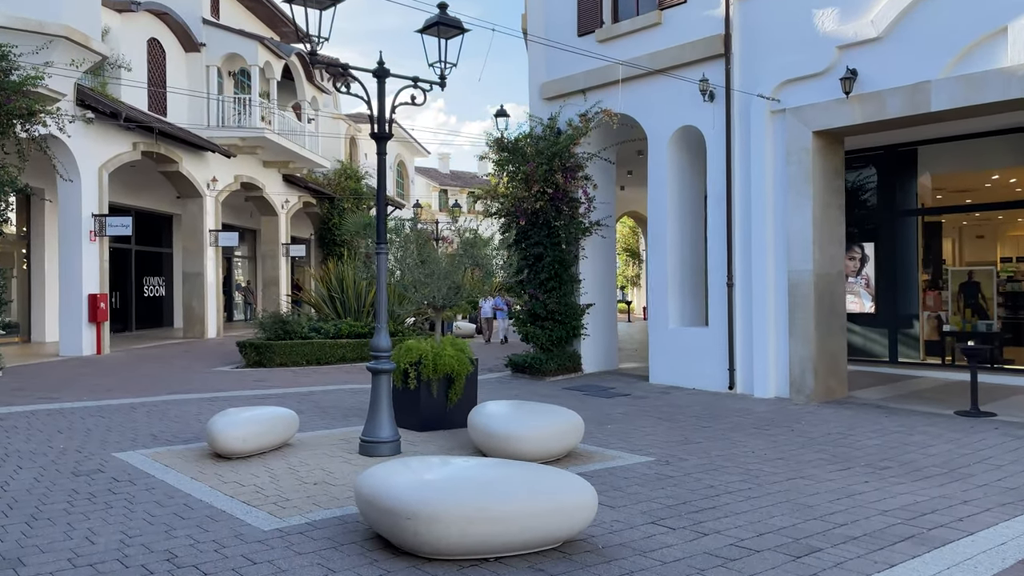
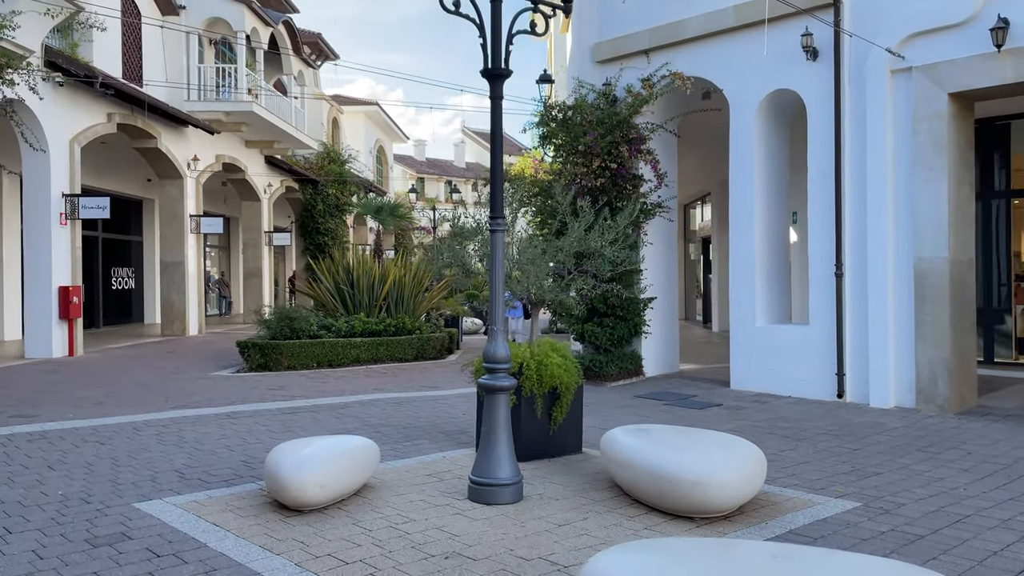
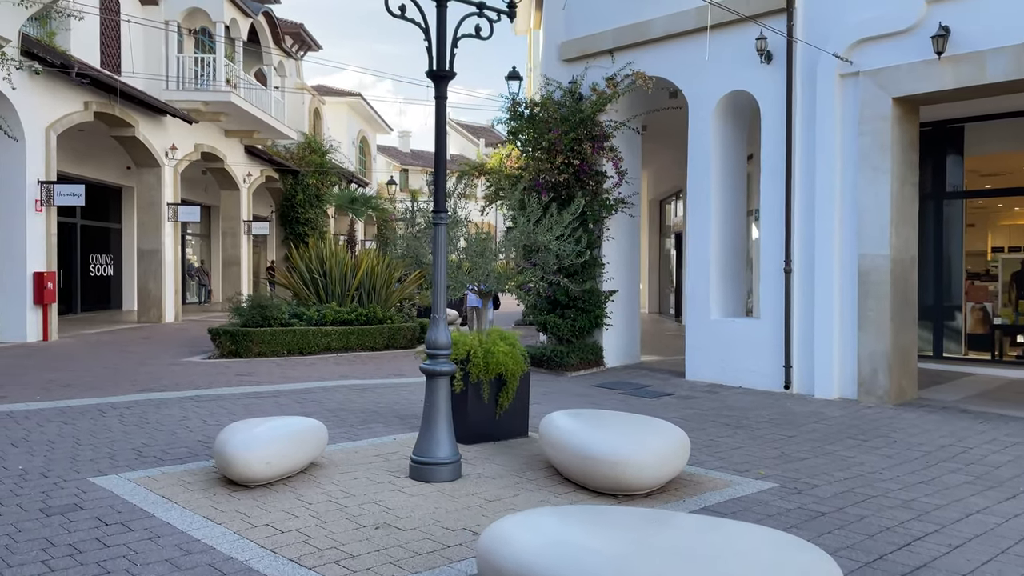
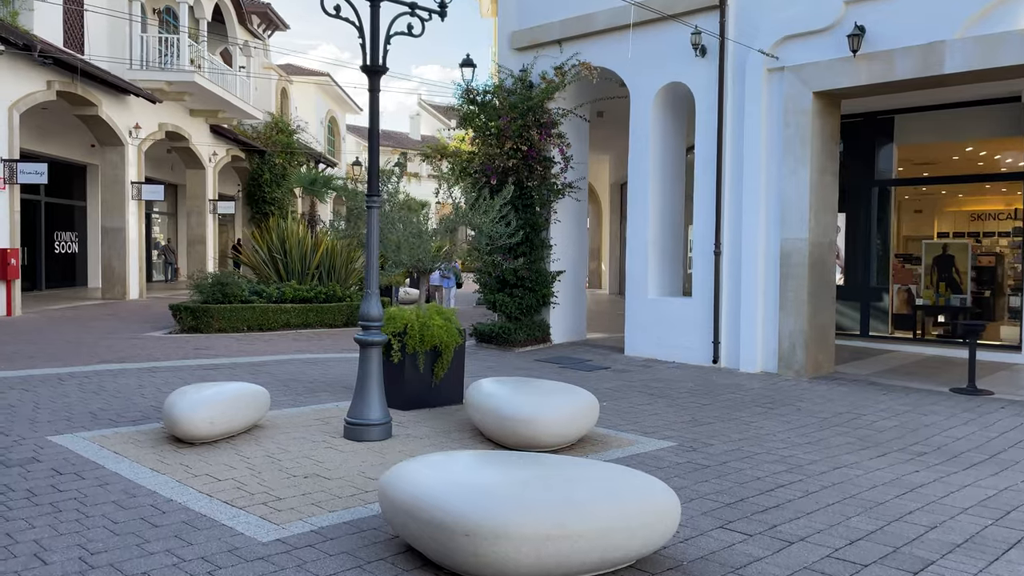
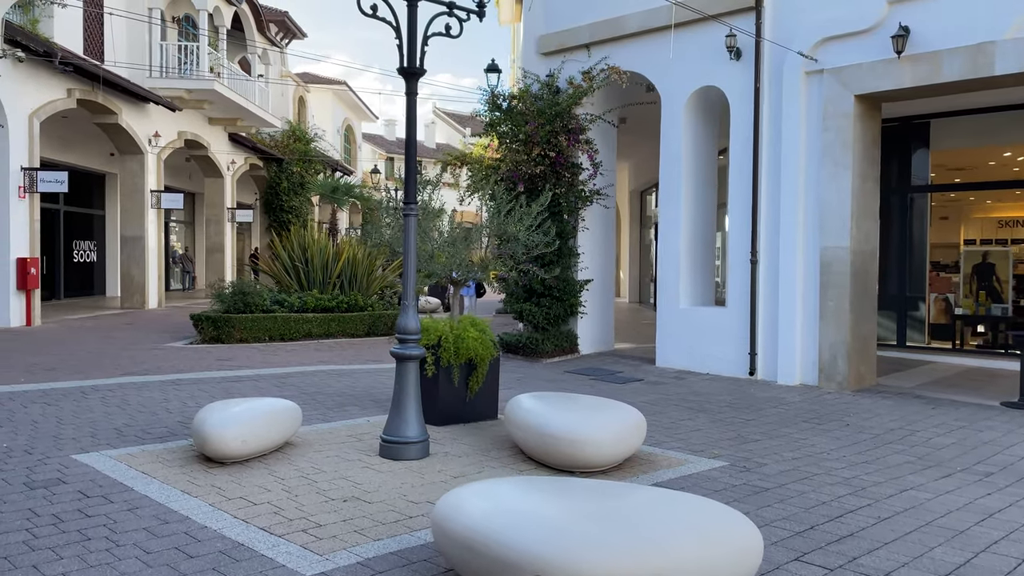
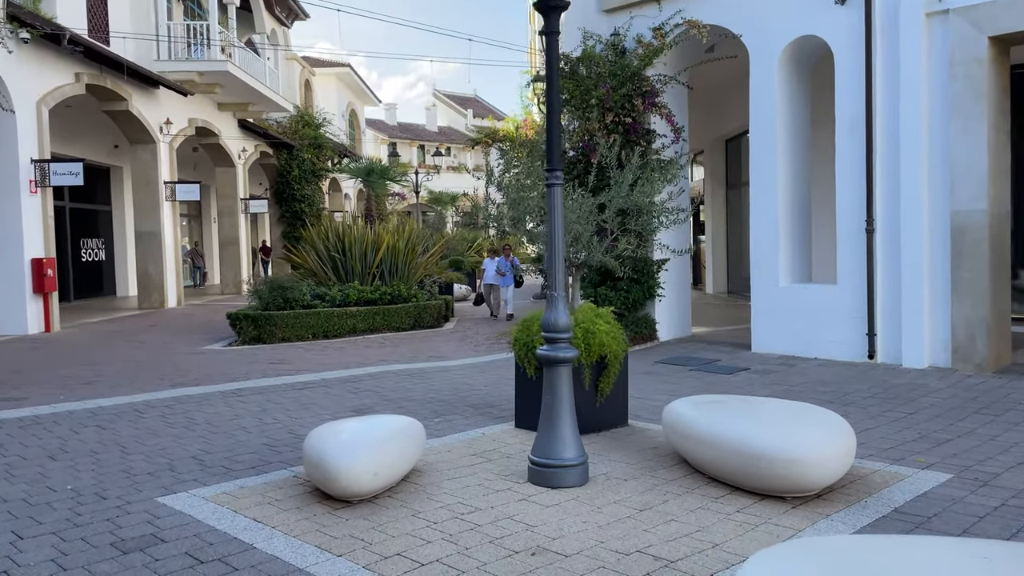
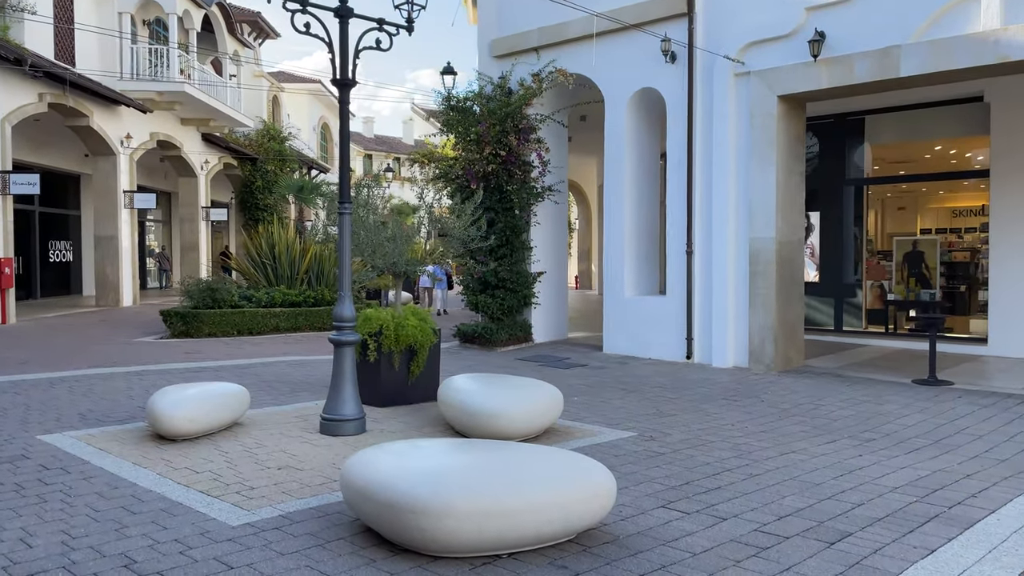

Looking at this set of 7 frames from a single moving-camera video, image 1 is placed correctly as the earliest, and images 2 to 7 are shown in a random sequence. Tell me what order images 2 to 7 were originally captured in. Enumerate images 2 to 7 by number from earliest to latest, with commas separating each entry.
7, 4, 5, 3, 2, 6
